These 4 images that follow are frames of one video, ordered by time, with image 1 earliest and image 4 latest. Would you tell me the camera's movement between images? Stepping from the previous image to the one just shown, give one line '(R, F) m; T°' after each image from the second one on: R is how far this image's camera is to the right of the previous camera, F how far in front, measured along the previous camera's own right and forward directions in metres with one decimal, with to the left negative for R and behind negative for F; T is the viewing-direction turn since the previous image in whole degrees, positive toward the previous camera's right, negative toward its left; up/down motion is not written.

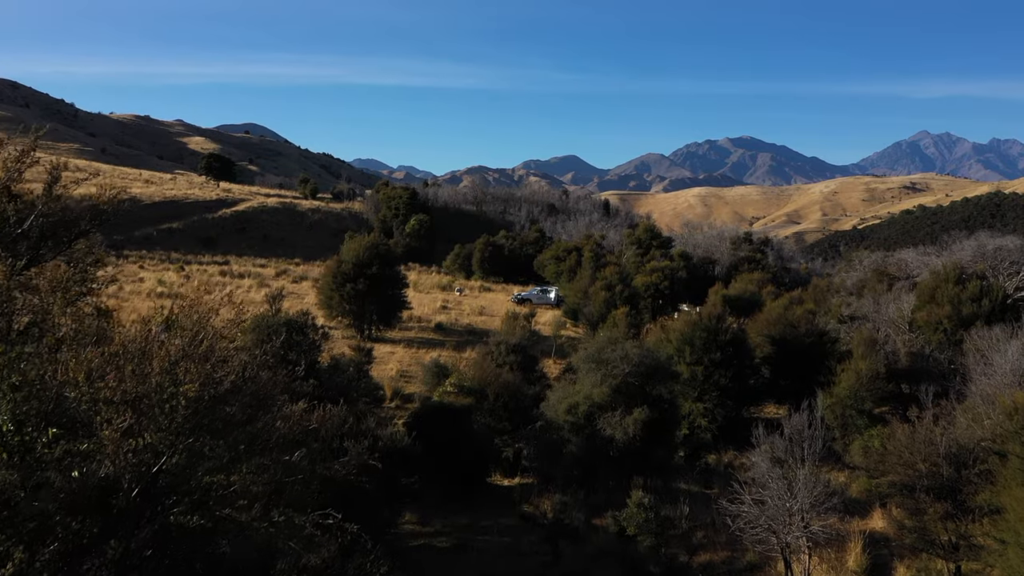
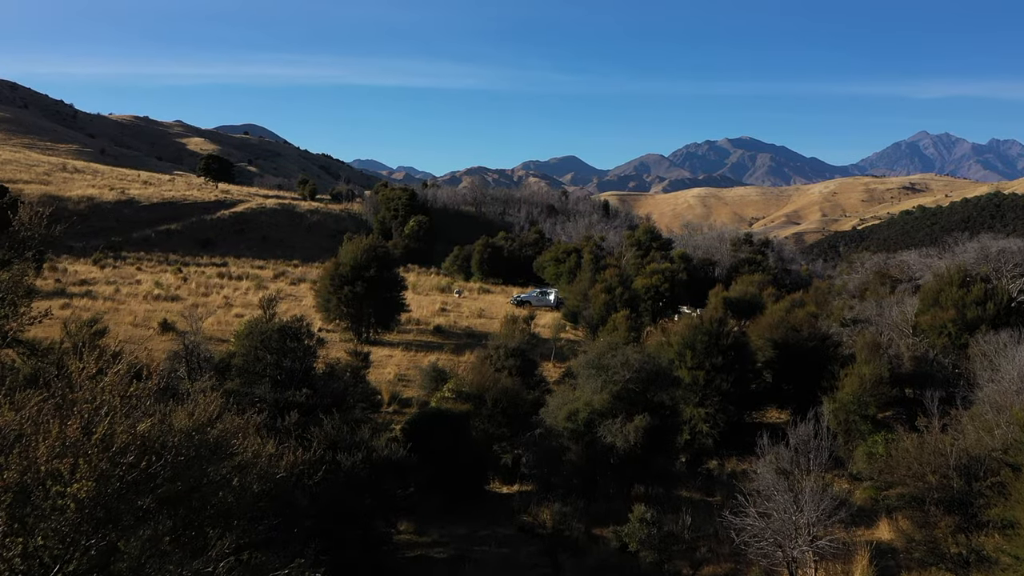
(0.0, +0.2) m; 0°
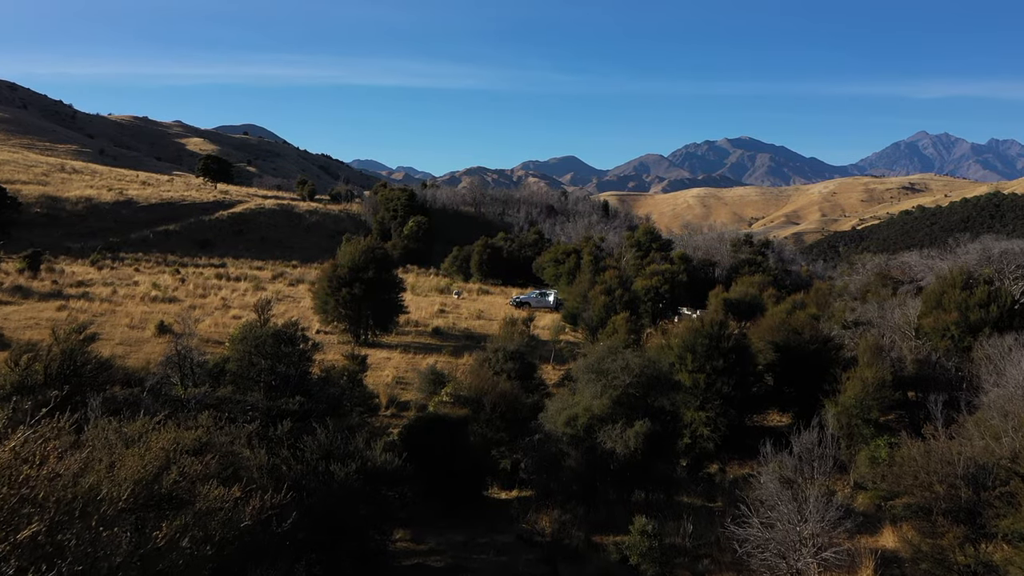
(0.0, +0.2) m; 0°
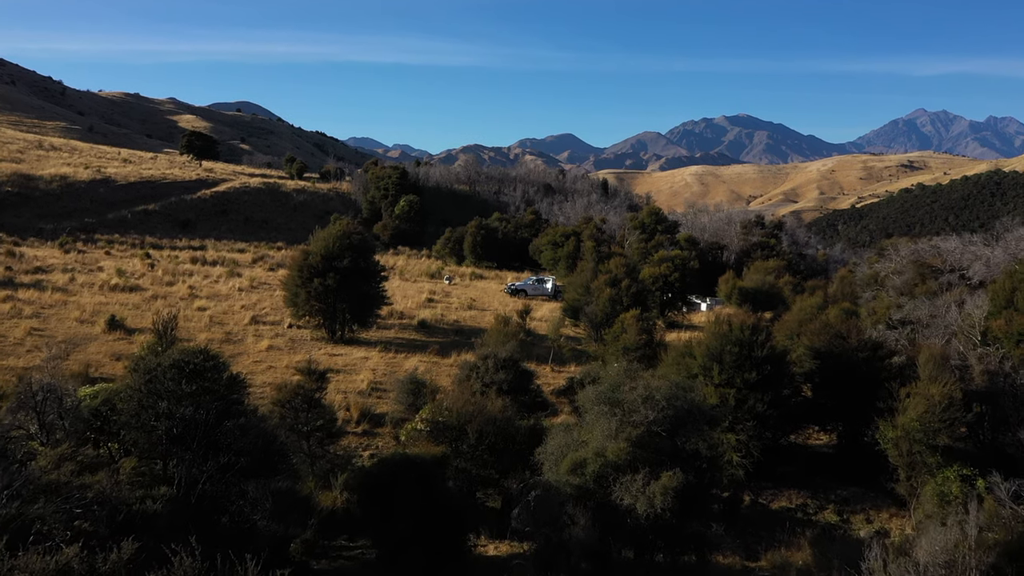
(+0.1, +2.6) m; 0°
